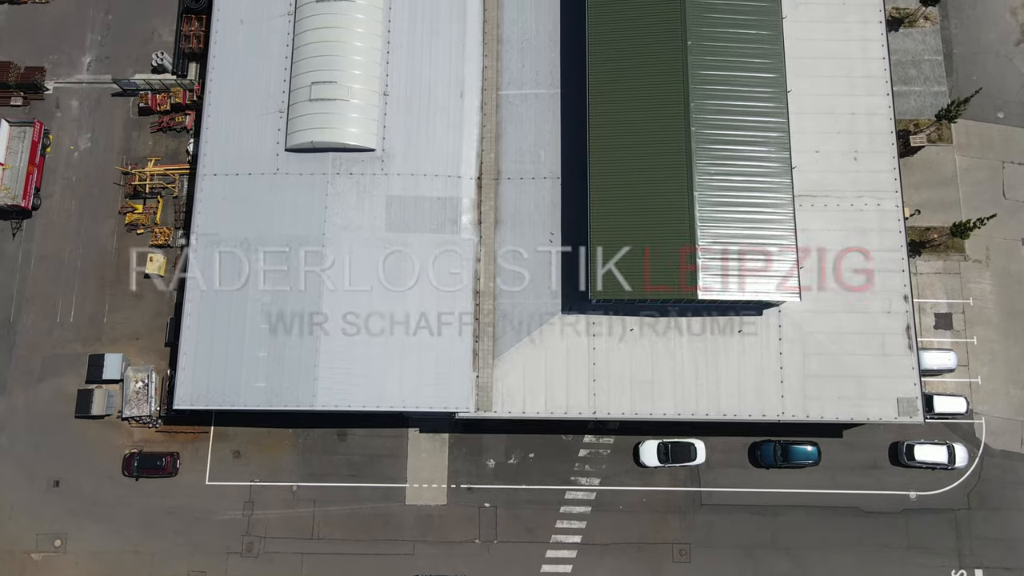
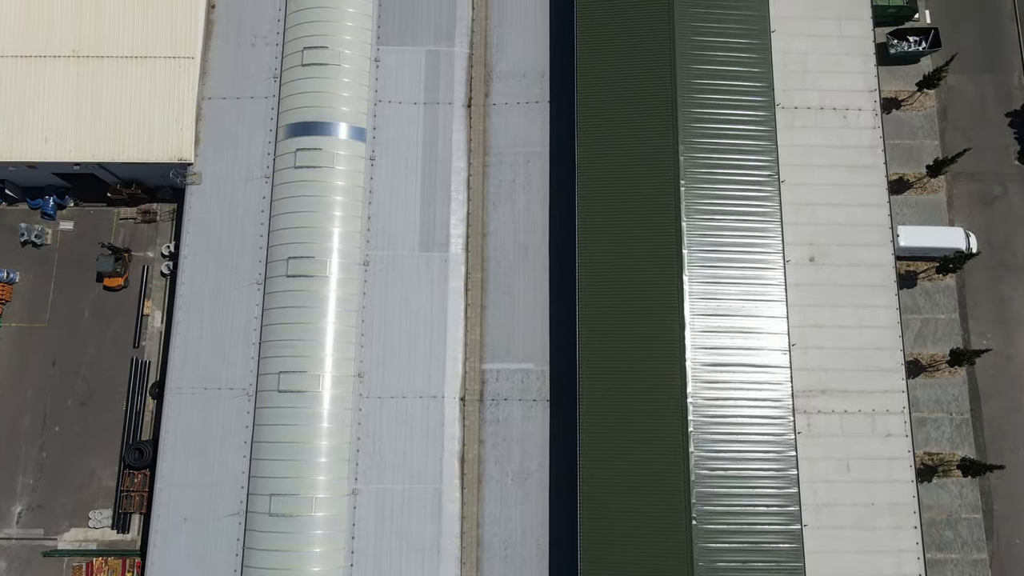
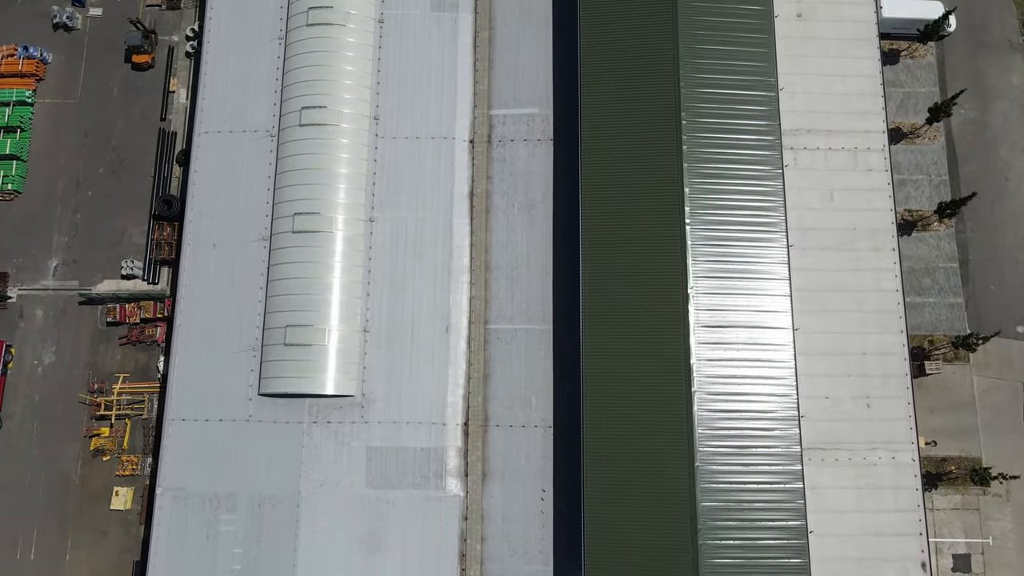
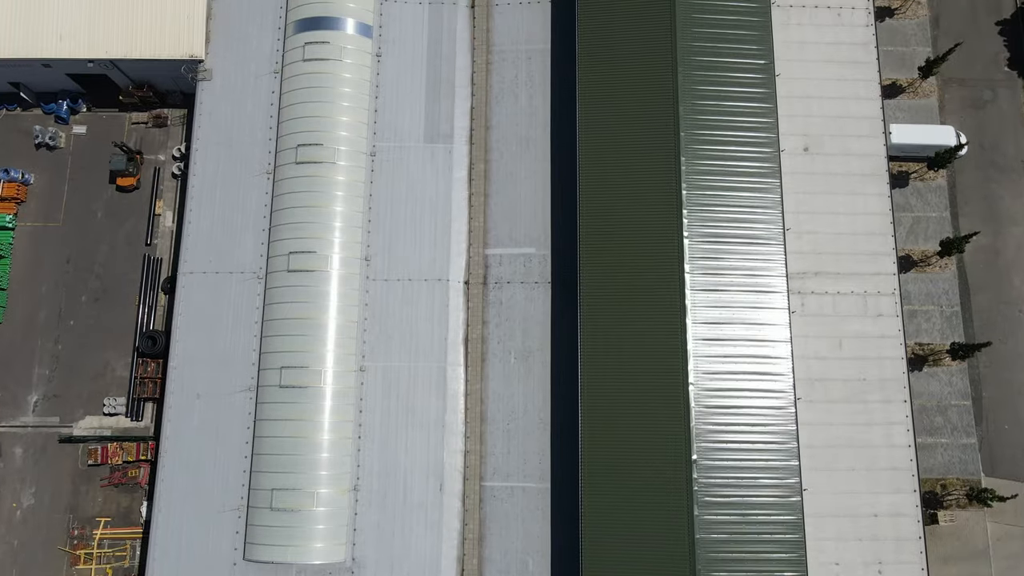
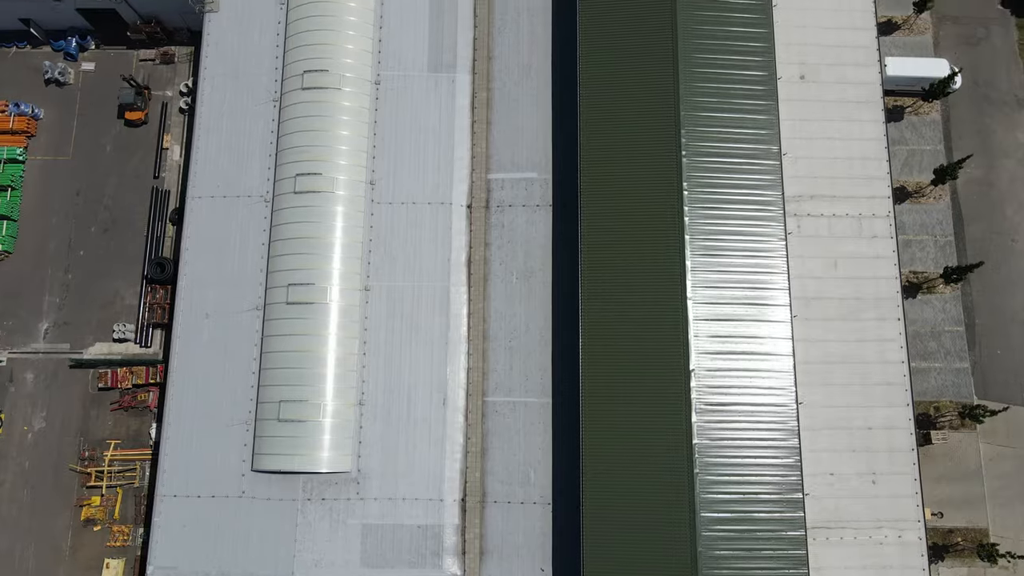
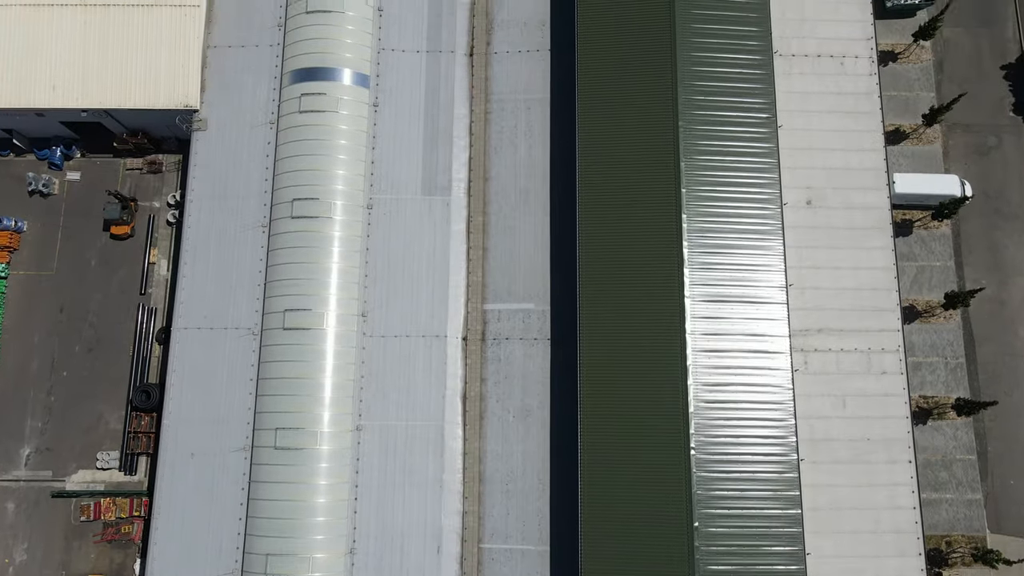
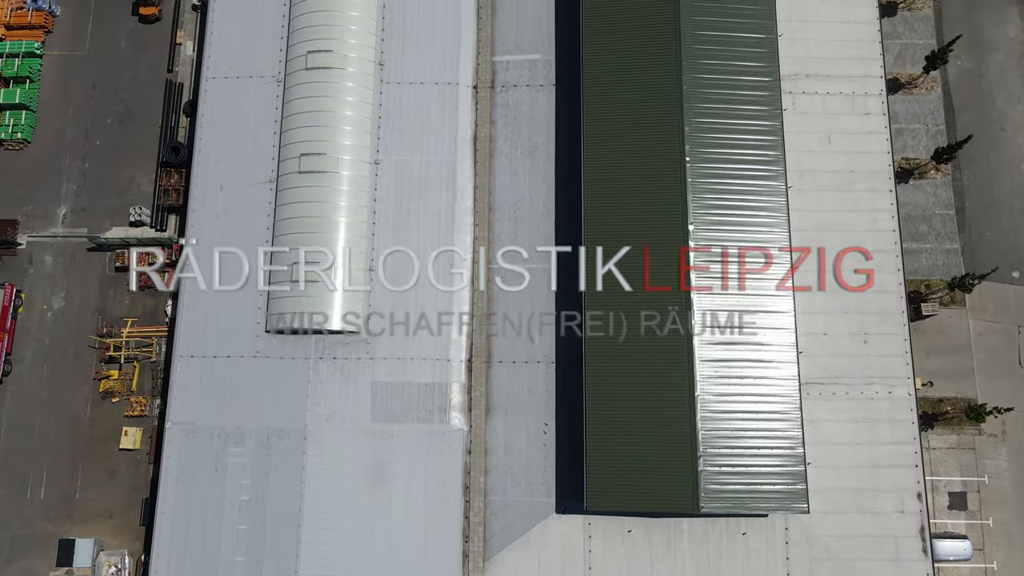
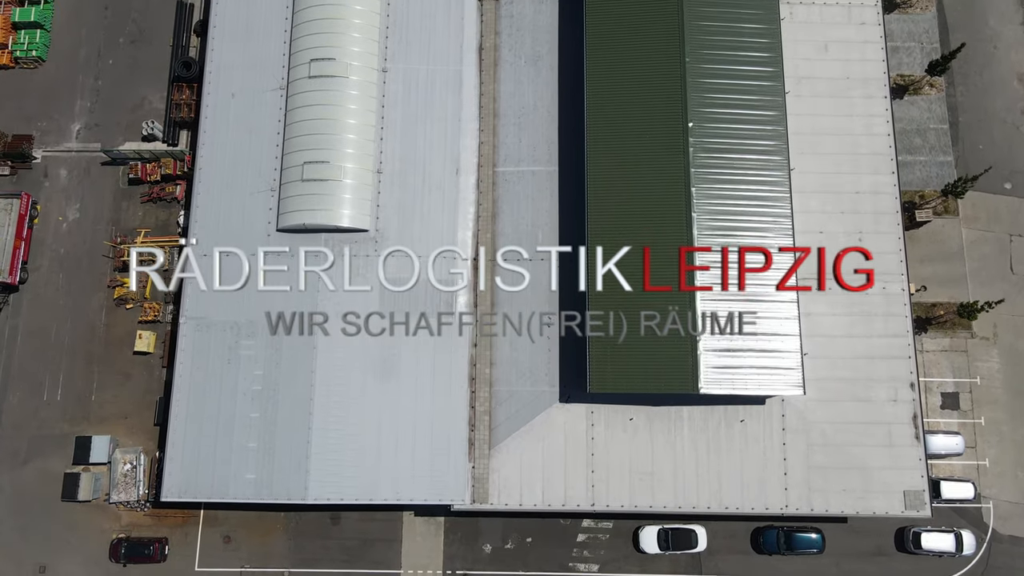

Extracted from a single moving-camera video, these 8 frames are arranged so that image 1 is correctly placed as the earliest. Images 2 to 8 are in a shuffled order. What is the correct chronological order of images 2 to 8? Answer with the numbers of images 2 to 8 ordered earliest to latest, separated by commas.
8, 7, 3, 5, 4, 6, 2
